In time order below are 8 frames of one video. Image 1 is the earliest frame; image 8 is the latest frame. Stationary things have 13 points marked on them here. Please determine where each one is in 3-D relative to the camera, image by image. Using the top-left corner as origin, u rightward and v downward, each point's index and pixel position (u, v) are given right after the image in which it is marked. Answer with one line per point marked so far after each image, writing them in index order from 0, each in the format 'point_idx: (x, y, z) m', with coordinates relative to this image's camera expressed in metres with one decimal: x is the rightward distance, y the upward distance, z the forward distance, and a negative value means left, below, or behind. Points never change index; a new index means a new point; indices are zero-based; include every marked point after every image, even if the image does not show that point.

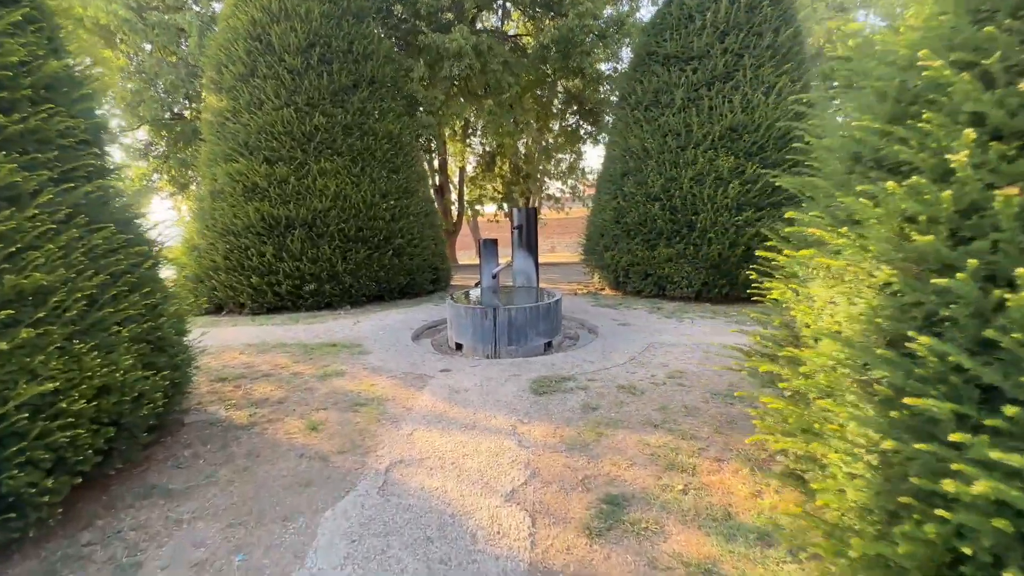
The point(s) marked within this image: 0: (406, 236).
0: (-1.9, +0.9, +7.8) m
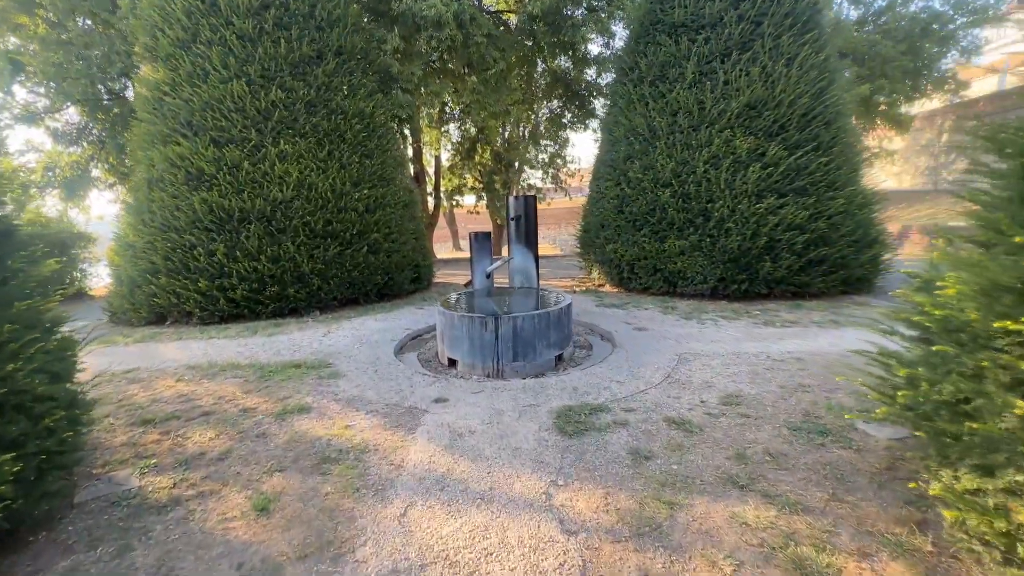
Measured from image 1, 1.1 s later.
0: (-2.0, +0.9, +6.9) m
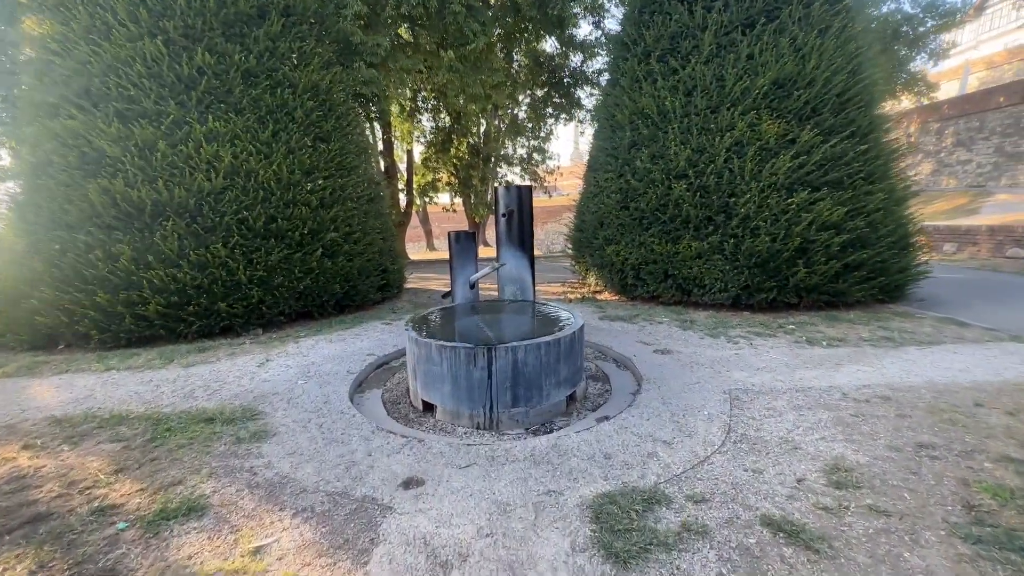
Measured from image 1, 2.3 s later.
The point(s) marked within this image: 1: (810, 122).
0: (-2.2, +0.8, +5.7) m
1: (+3.4, +1.9, +5.1) m
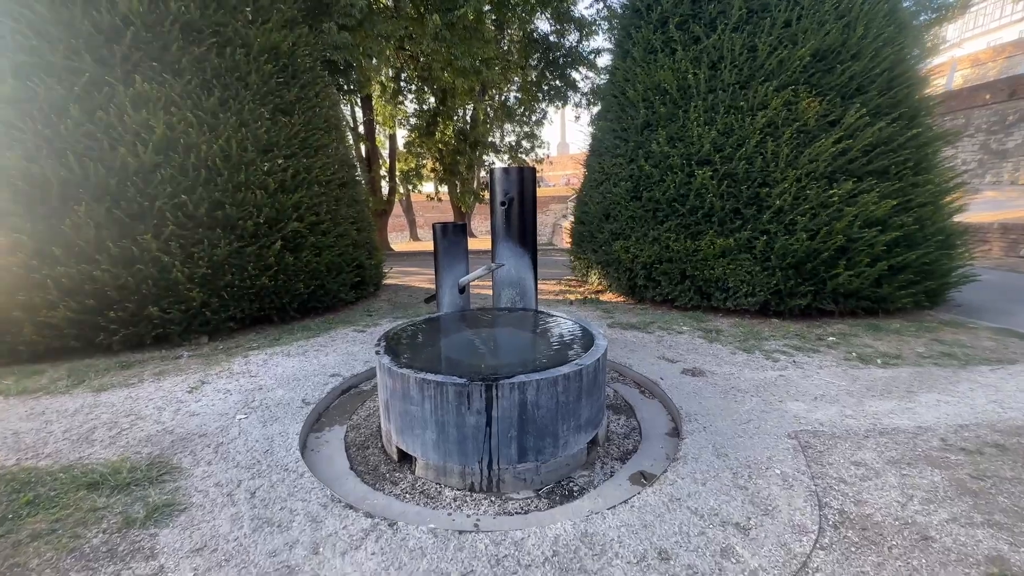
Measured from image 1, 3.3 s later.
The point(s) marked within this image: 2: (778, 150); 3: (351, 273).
0: (-2.2, +0.8, +4.8) m
1: (+3.4, +1.8, +4.4) m
2: (+2.6, +1.3, +4.4) m
3: (-2.0, +0.2, +5.6) m
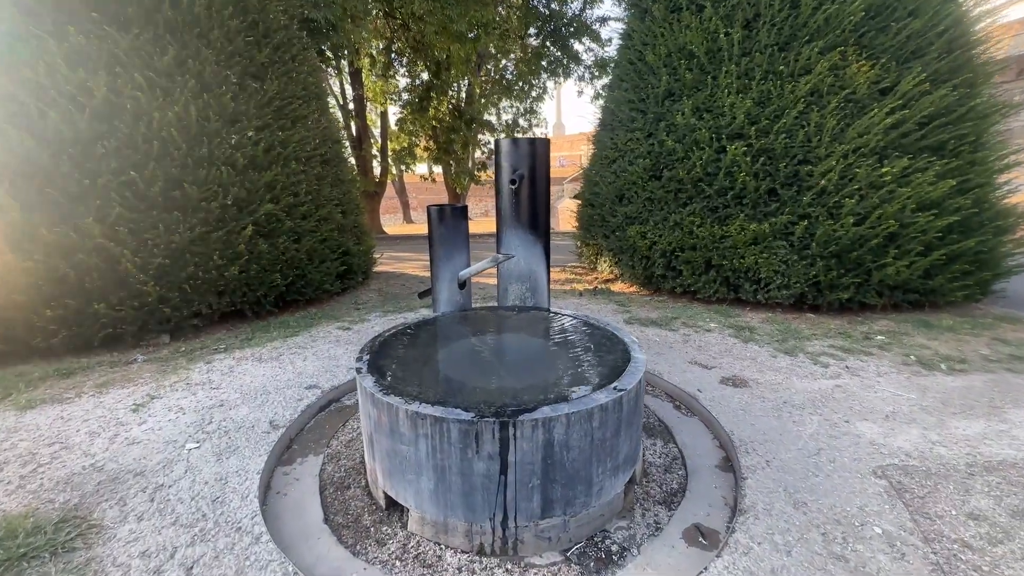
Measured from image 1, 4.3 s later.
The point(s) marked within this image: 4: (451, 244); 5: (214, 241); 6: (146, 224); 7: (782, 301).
0: (-2.2, +0.8, +4.2) m
1: (+3.4, +1.9, +3.8) m
2: (+2.7, +1.4, +3.8) m
3: (-2.0, +0.3, +5.0) m
4: (-0.4, +0.3, +2.9) m
5: (-2.5, +0.4, +3.7) m
6: (-2.8, +0.5, +3.5) m
7: (+2.5, -0.1, +4.2) m
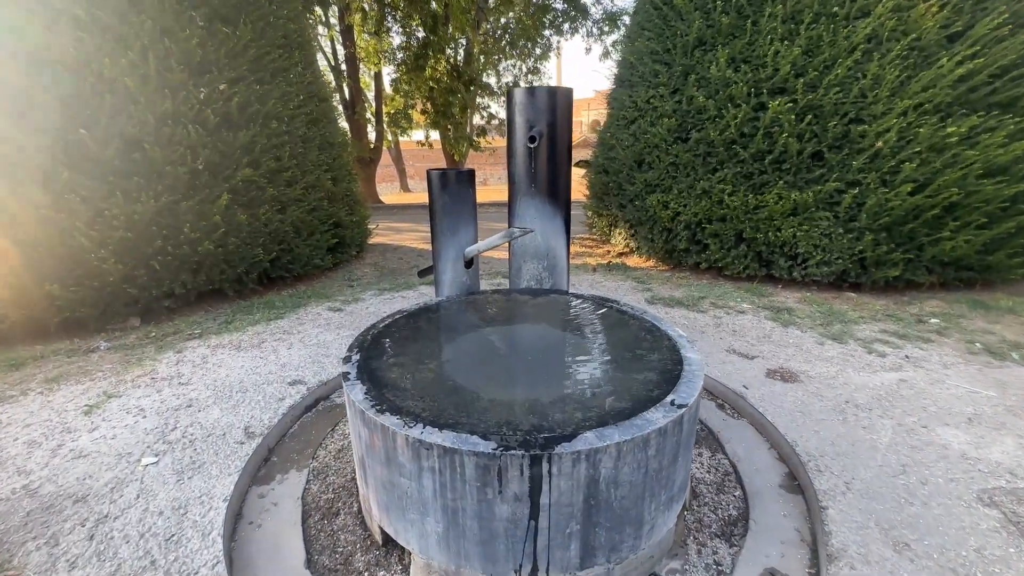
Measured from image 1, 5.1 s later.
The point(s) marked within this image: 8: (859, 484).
0: (-2.1, +1.0, +3.7) m
1: (+3.5, +2.1, +3.3) m
2: (+2.7, +1.6, +3.3) m
3: (-1.9, +0.6, +4.6) m
4: (-0.3, +0.4, +2.5) m
5: (-2.4, +0.6, +3.3) m
6: (-2.7, +0.7, +3.0) m
7: (+2.6, +0.1, +3.8) m
8: (+1.3, -0.7, +1.7) m
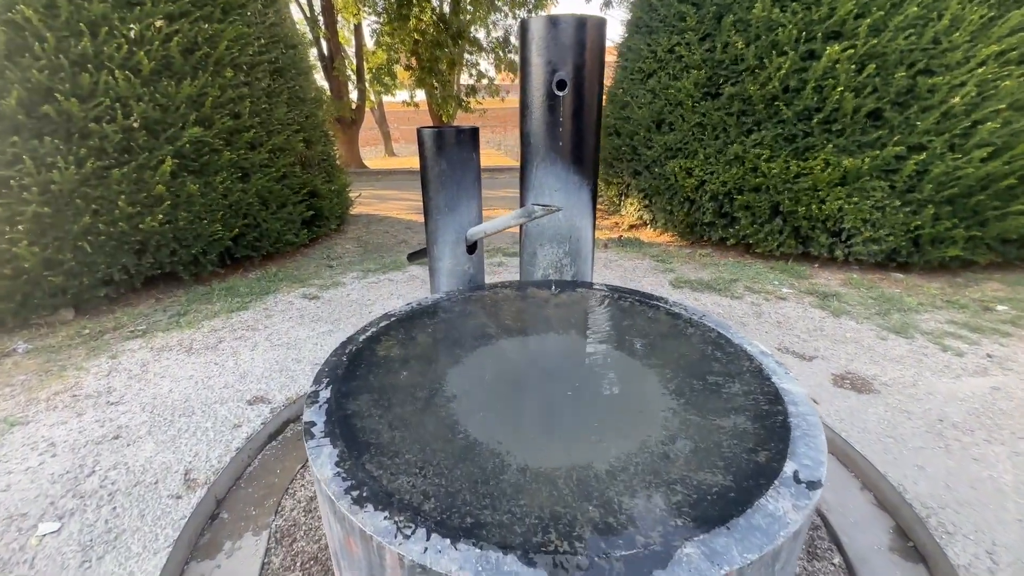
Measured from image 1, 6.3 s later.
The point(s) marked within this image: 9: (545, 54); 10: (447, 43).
0: (-2.1, +1.2, +3.1) m
1: (+3.5, +2.2, +2.7) m
2: (+2.8, +1.7, +2.8) m
3: (-1.9, +0.7, +4.0) m
4: (-0.2, +0.4, +2.0) m
5: (-2.4, +0.7, +2.7) m
6: (-2.7, +0.7, +2.4) m
7: (+2.6, +0.2, +3.3) m
8: (+1.4, -0.7, +1.3) m
9: (+0.1, +1.0, +1.9) m
10: (-1.3, +5.1, +9.1) m
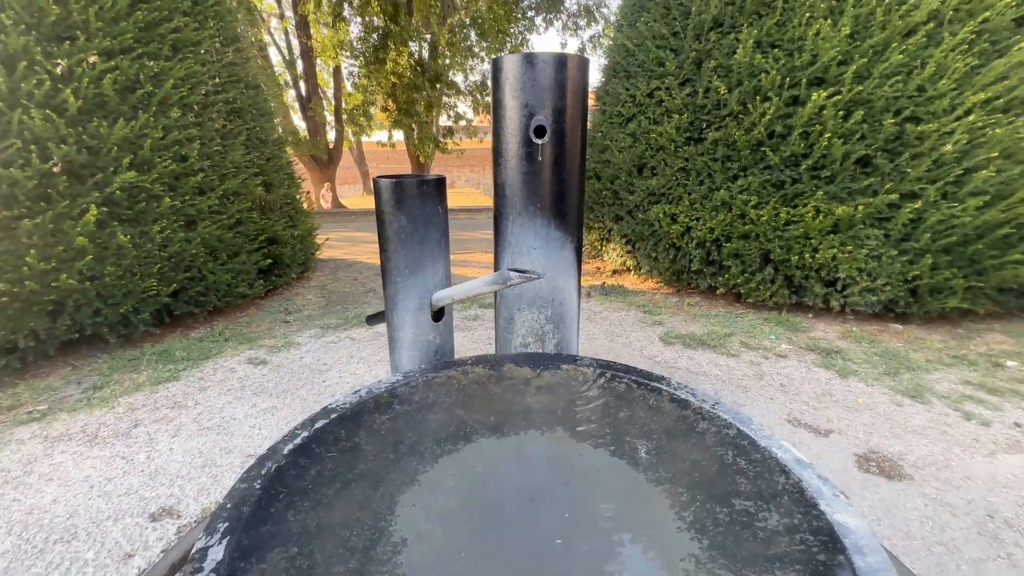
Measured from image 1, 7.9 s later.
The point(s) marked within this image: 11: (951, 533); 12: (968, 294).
0: (-2.2, +0.8, +2.8) m
1: (+3.4, +1.9, +2.7) m
2: (+2.6, +1.4, +2.7) m
3: (-2.1, +0.3, +3.7) m
4: (-0.3, +0.2, +1.7) m
5: (-2.5, +0.3, +2.3) m
6: (-2.8, +0.4, +2.0) m
7: (+2.5, -0.1, +3.1) m
8: (+1.3, -1.0, +1.0) m
9: (0.0, +0.7, +1.6) m
10: (-1.8, +4.2, +9.1) m
11: (+1.5, -0.8, +1.5) m
12: (+3.1, 0.0, +3.0) m
